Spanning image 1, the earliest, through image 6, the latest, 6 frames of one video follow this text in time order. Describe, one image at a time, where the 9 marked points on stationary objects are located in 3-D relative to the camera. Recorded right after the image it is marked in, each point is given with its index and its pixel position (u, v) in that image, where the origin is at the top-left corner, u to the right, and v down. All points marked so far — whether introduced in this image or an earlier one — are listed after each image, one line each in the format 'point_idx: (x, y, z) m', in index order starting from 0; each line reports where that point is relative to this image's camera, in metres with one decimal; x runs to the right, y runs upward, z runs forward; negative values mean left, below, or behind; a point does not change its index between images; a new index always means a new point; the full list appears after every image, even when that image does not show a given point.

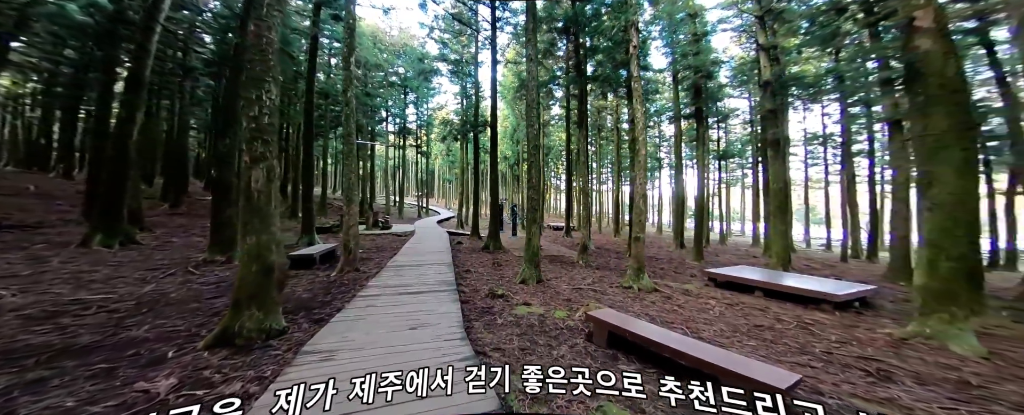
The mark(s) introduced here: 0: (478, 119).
0: (-1.4, +4.3, +13.3) m
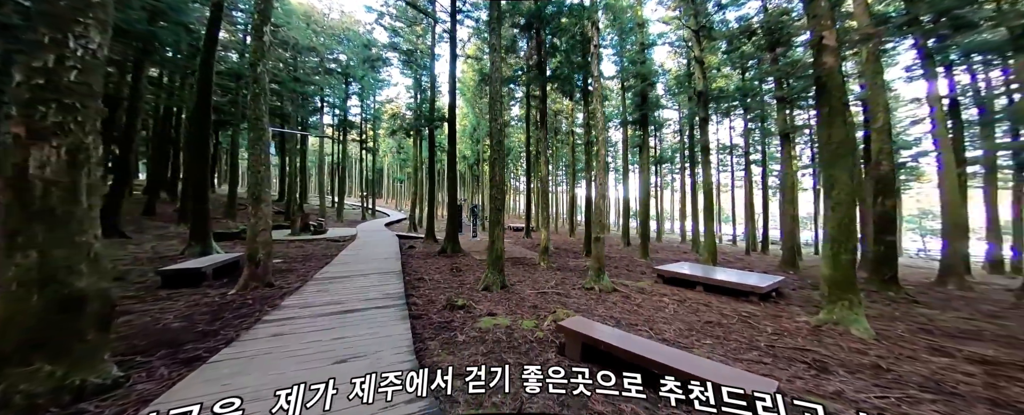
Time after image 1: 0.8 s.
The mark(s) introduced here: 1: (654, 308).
0: (-3.6, +4.3, +12.6) m
1: (+2.1, -1.5, +4.0) m
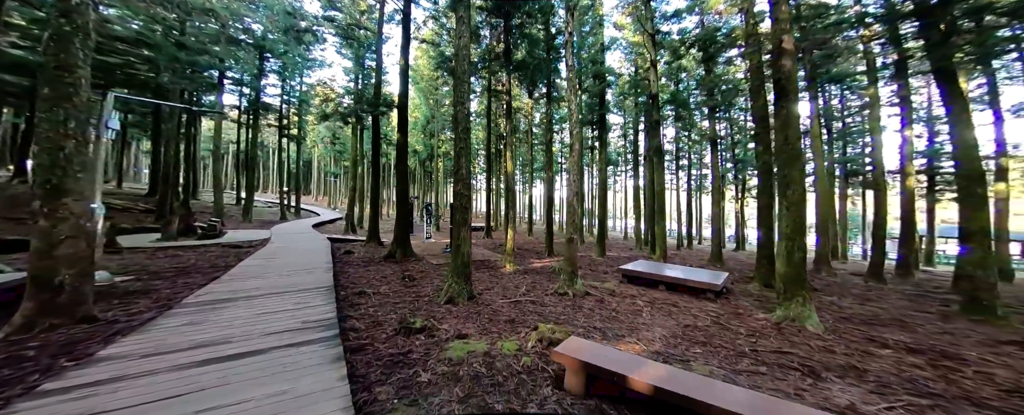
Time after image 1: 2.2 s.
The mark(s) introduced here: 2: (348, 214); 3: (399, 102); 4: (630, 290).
0: (-5.5, +4.4, +11.2) m
1: (+1.7, -1.5, +3.9) m
2: (-8.6, -0.4, +14.6) m
3: (-3.9, +3.6, +9.5) m
4: (+2.2, -1.6, +5.2) m
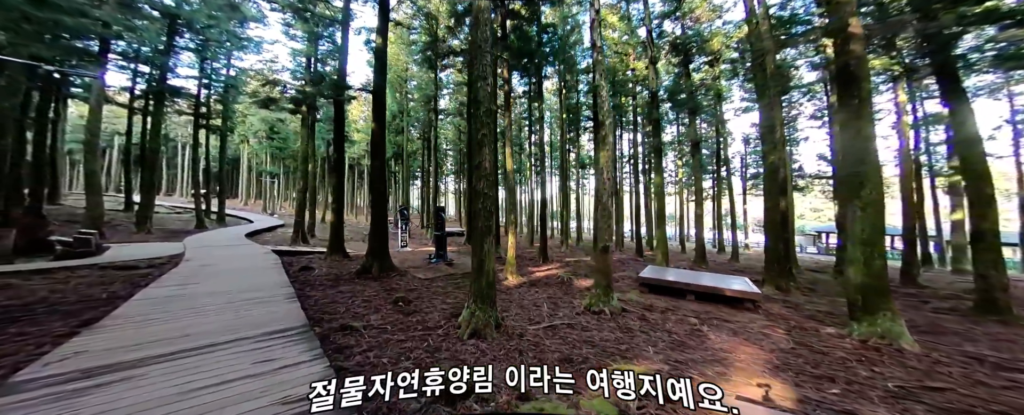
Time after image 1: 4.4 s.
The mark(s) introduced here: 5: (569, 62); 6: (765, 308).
0: (-6.0, +4.2, +9.6) m
1: (+2.2, -1.5, +3.3) m
2: (-9.6, -0.6, +12.4) m
3: (-4.1, +3.5, +8.1) m
4: (+2.5, -1.6, +4.6) m
5: (+2.5, +6.8, +12.9) m
6: (+4.3, -1.7, +4.6) m
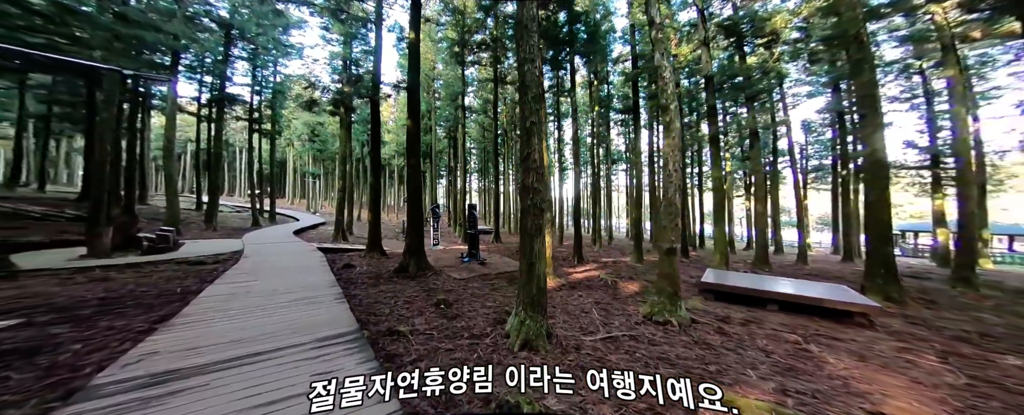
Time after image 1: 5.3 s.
0: (-4.8, +4.3, +9.6) m
1: (+2.8, -1.5, +2.6) m
2: (-8.0, -0.5, +12.8) m
3: (-3.1, +3.6, +8.0) m
4: (+3.2, -1.5, +3.9) m
5: (+4.0, +6.9, +12.1) m
6: (+5.0, -1.6, +3.7) m
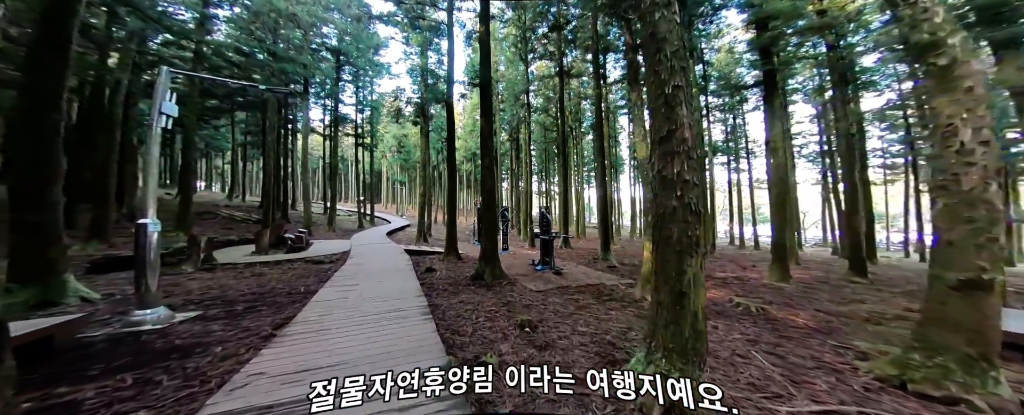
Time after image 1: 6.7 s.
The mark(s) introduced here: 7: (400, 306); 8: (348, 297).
0: (-1.9, +4.2, +9.5) m
1: (+3.7, -1.4, +0.8) m
2: (-4.2, -0.7, +13.3) m
3: (-0.6, +3.5, +7.5) m
4: (+4.5, -1.5, +1.9) m
5: (+7.2, +6.9, +9.8) m
6: (+6.2, -1.5, +1.3) m
7: (-2.0, -1.6, +4.7) m
8: (-3.2, -1.6, +5.2) m
